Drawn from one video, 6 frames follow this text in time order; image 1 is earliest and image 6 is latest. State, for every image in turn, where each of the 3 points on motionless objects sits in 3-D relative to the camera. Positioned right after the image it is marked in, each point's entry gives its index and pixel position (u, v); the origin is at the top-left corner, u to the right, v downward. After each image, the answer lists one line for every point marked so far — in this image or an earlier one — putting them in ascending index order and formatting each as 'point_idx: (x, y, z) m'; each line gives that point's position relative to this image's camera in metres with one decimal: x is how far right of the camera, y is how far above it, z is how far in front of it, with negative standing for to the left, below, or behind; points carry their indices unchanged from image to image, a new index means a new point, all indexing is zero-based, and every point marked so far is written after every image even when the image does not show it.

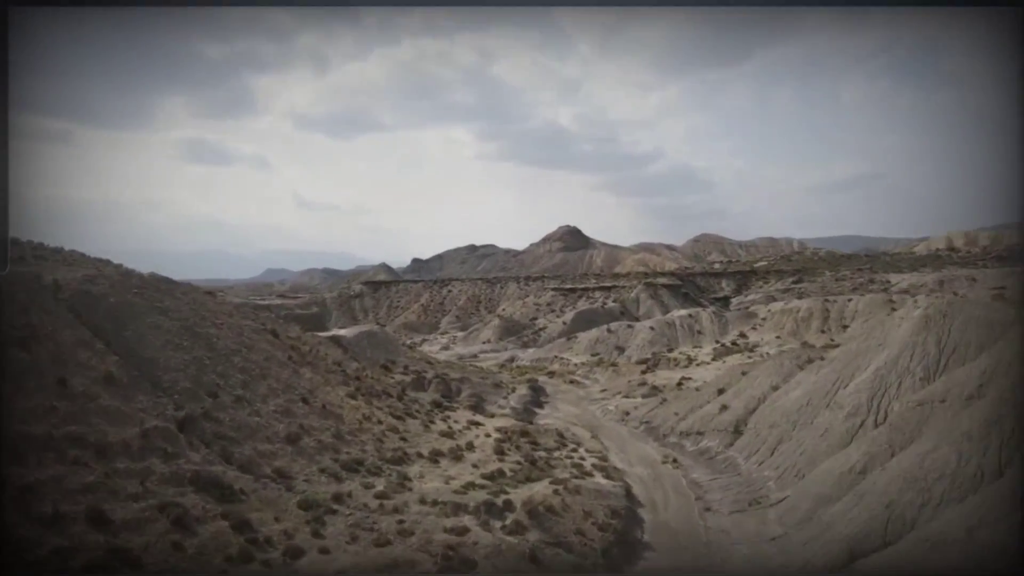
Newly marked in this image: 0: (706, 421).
0: (+4.5, -3.1, +15.8) m
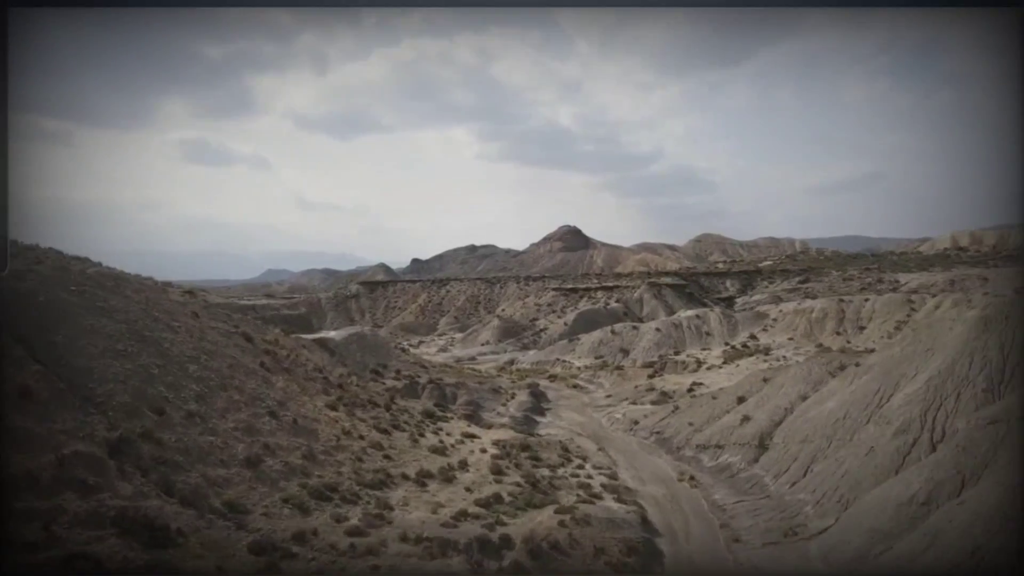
0: (+4.5, -3.1, +14.3) m
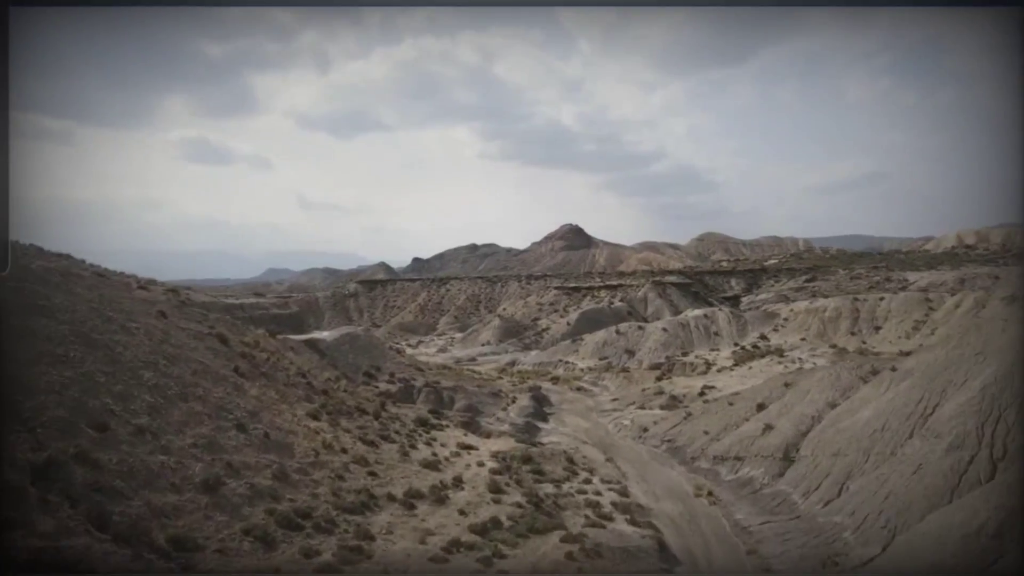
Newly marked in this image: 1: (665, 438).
0: (+4.5, -3.0, +13.1) m
1: (+3.6, -3.6, +16.2) m
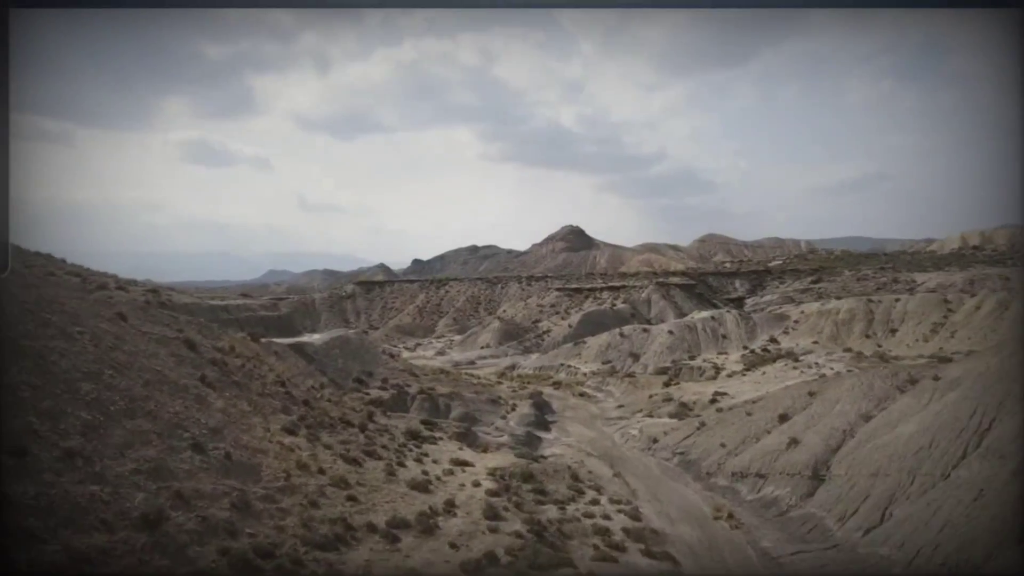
0: (+4.5, -3.0, +11.9) m
1: (+3.6, -3.6, +15.0) m
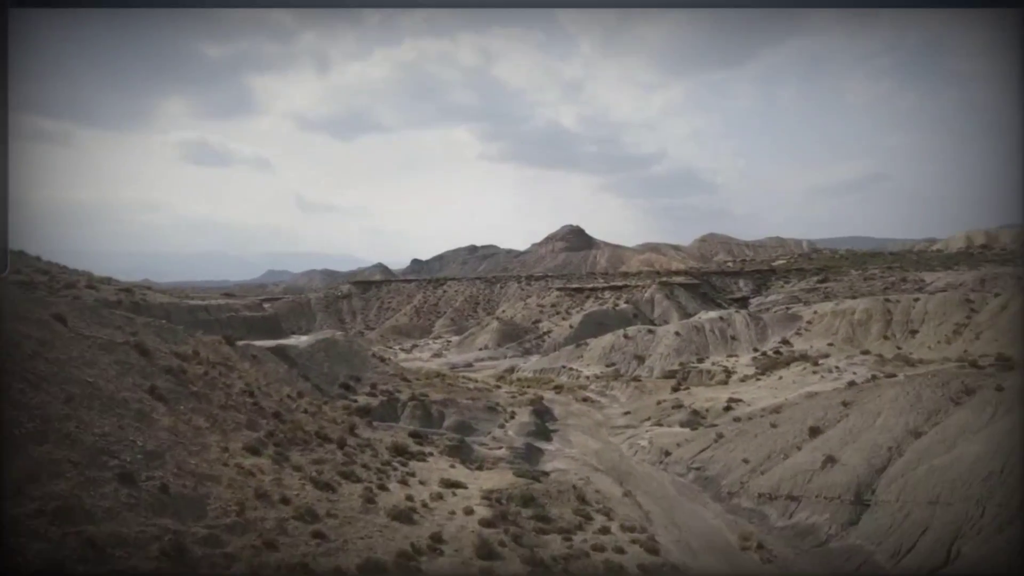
0: (+4.4, -3.0, +10.5) m
1: (+3.6, -3.5, +13.6) m
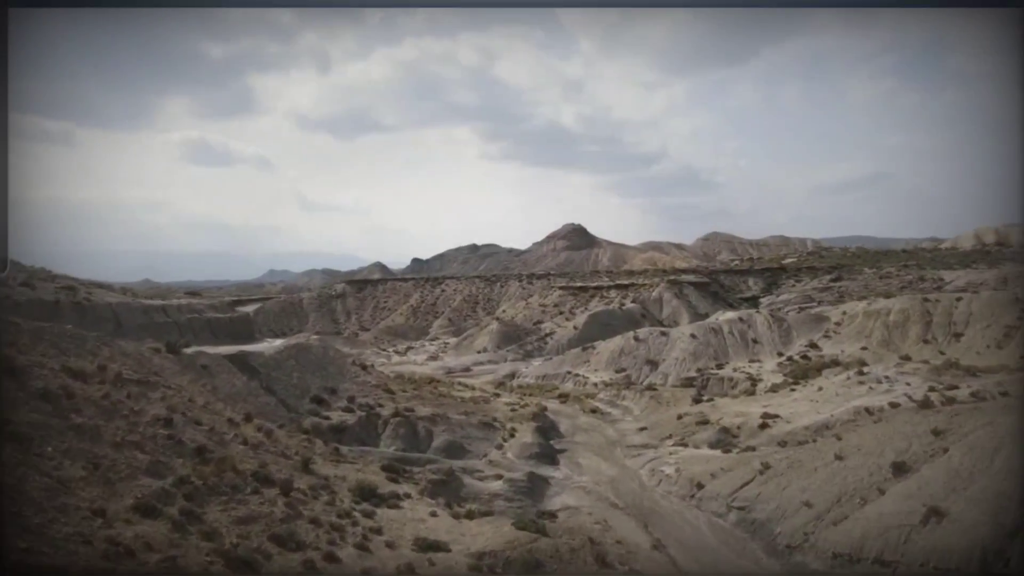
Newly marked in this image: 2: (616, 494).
0: (+4.4, -2.9, +7.9) m
1: (+3.6, -3.5, +11.0) m
2: (+1.9, -3.8, +12.7) m
